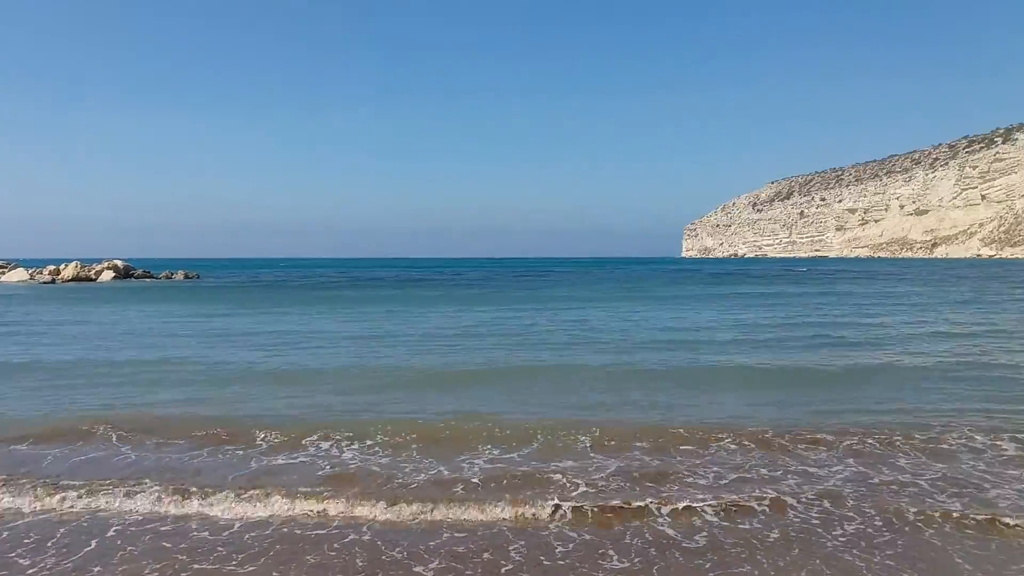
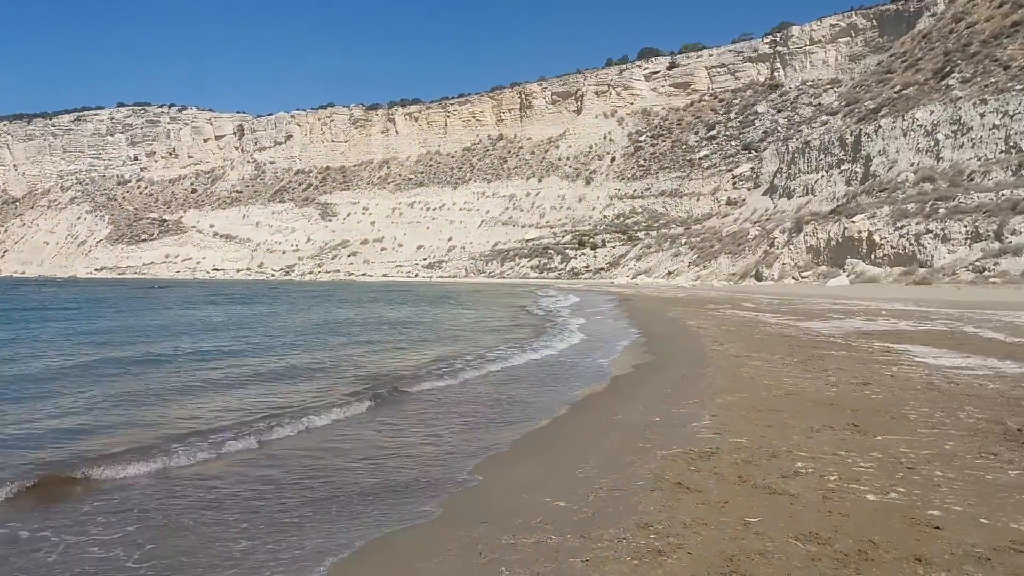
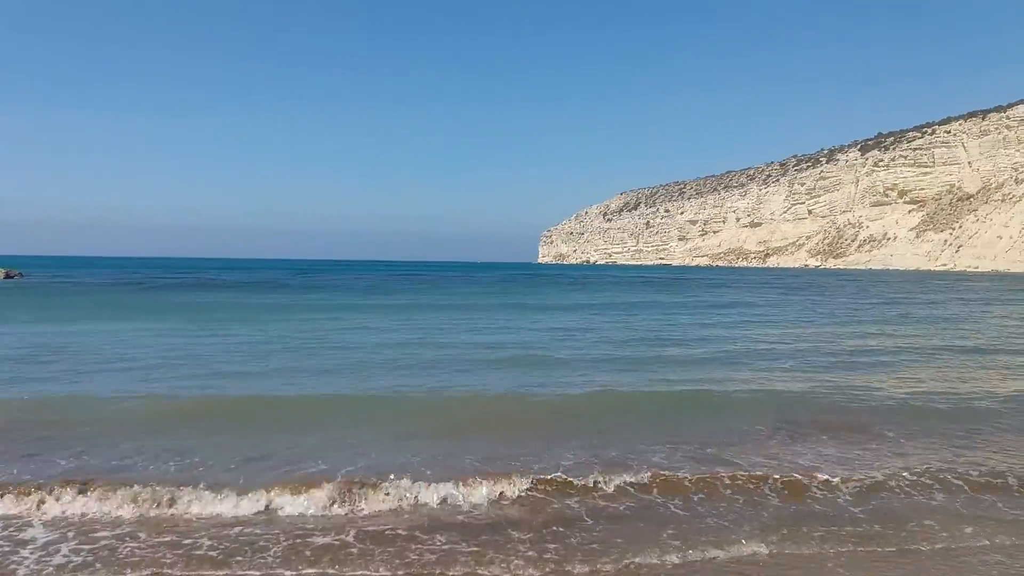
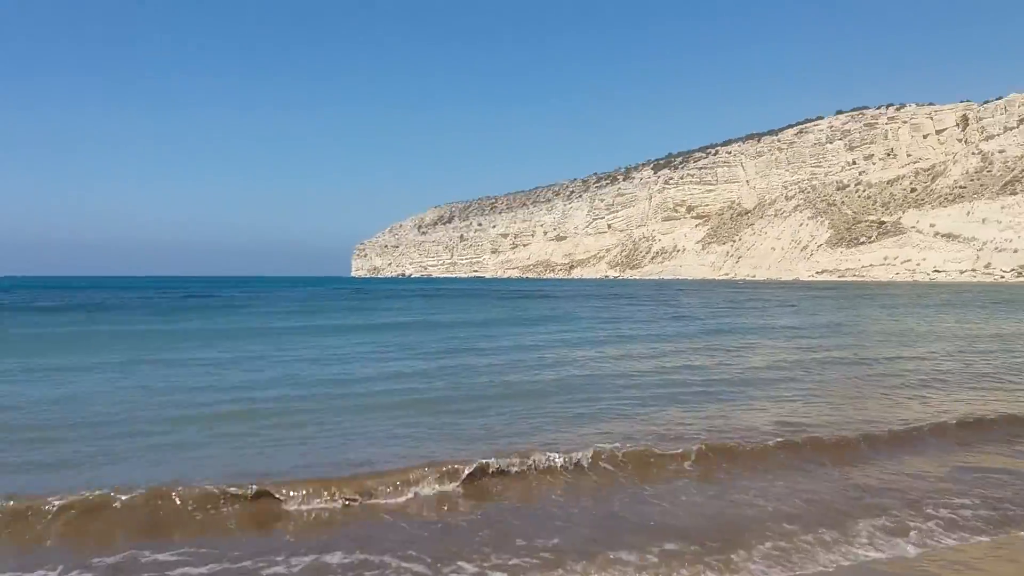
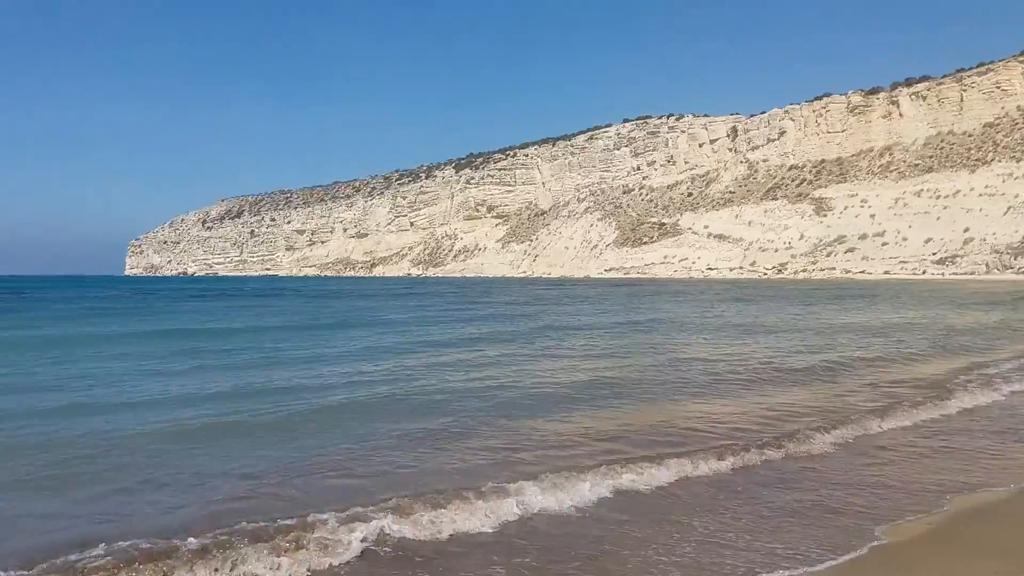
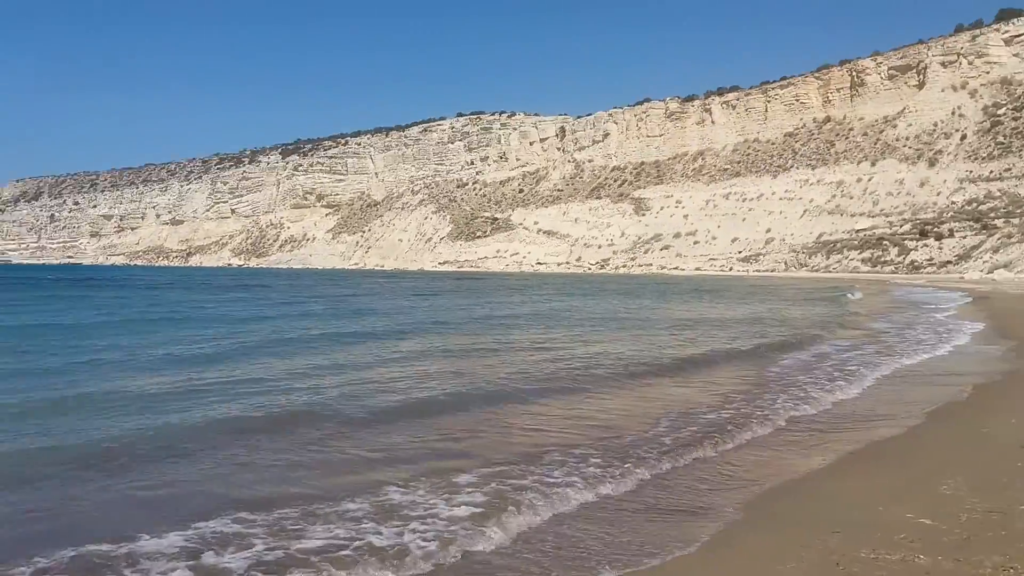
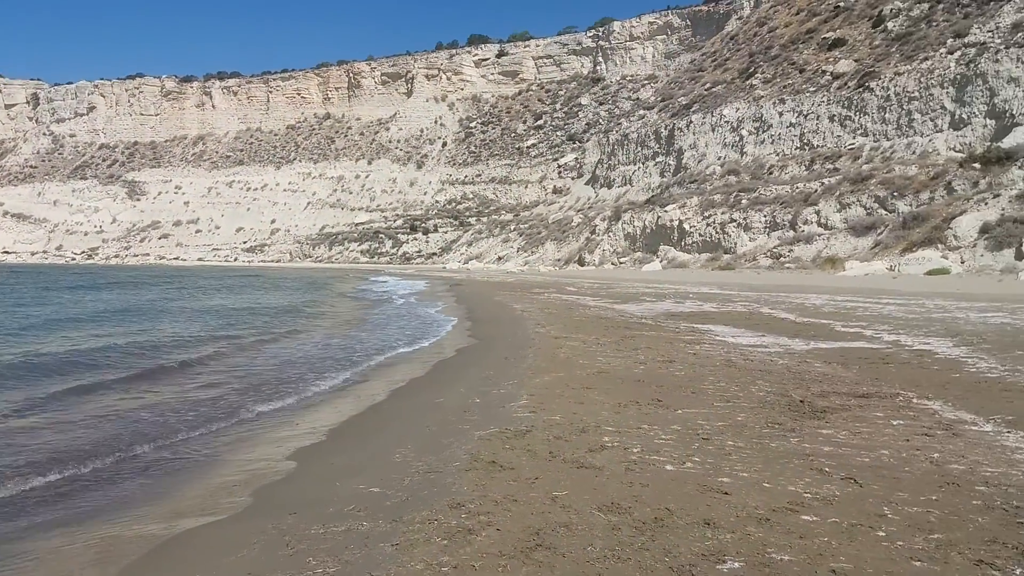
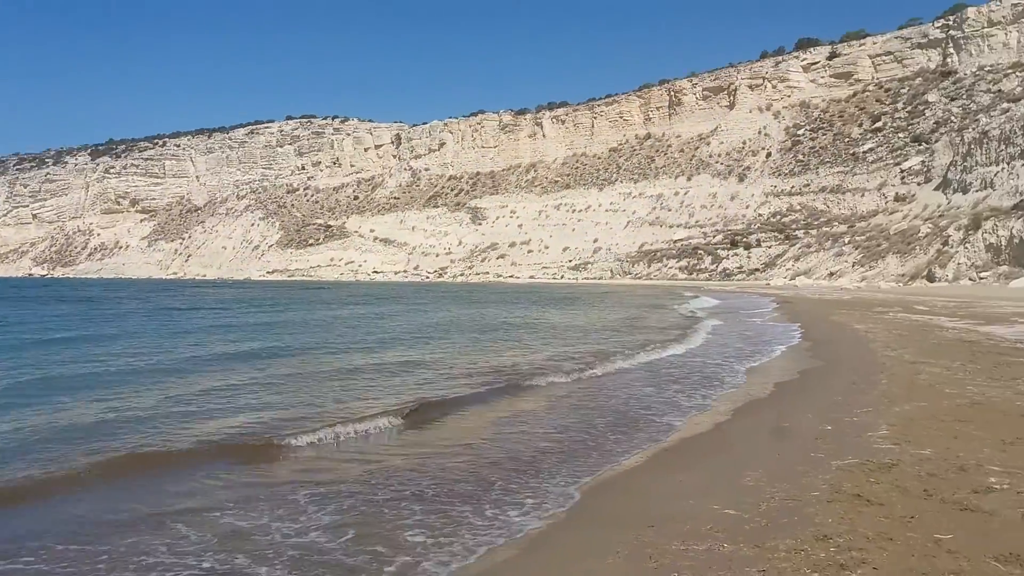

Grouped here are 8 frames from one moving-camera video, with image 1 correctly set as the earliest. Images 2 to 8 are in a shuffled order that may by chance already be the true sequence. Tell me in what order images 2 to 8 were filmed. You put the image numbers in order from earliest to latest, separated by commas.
3, 4, 5, 6, 8, 2, 7
